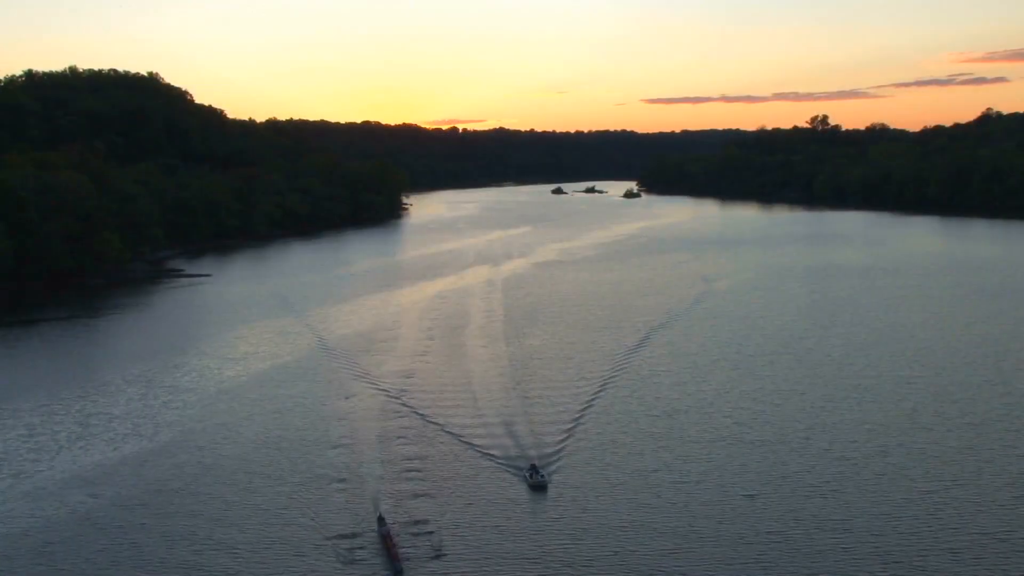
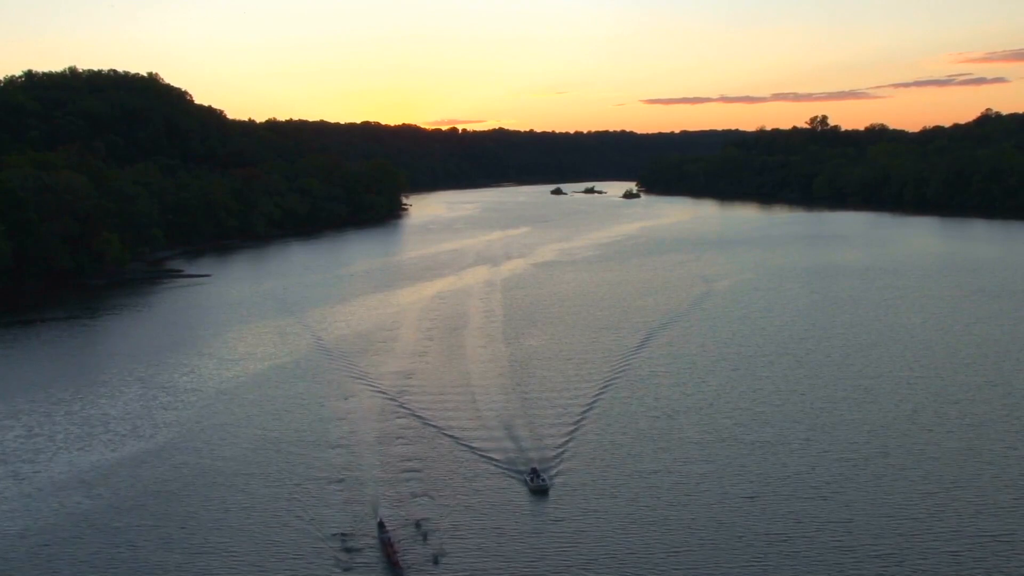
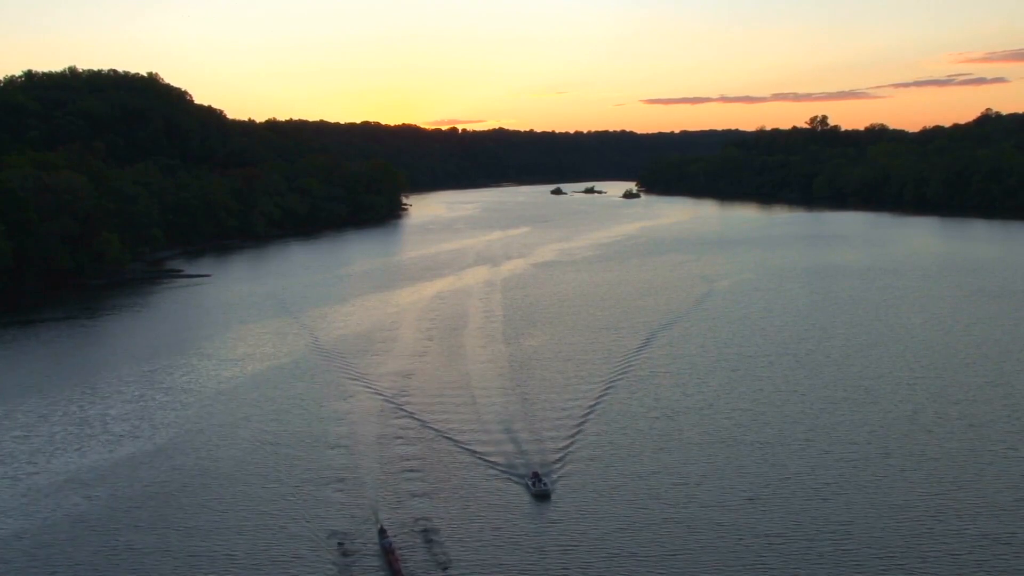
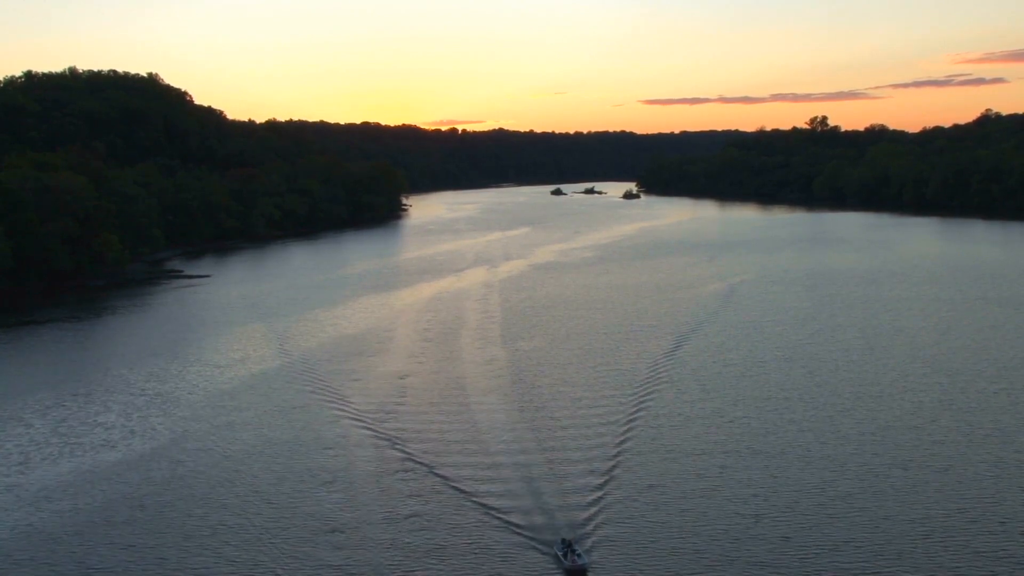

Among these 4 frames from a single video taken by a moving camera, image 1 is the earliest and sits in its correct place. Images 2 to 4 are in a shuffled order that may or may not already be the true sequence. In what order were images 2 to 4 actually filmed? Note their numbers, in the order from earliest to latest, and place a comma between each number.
2, 3, 4
